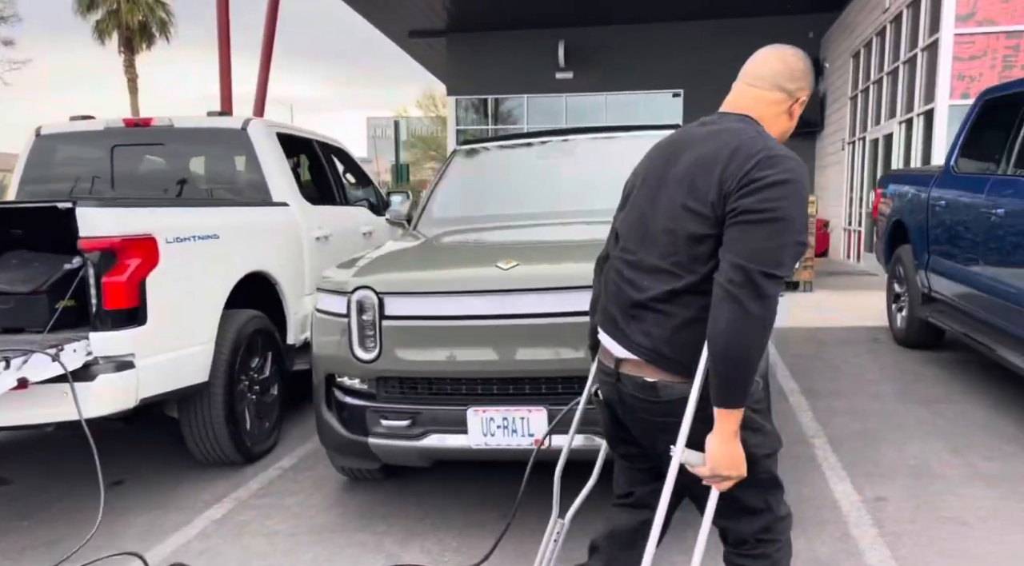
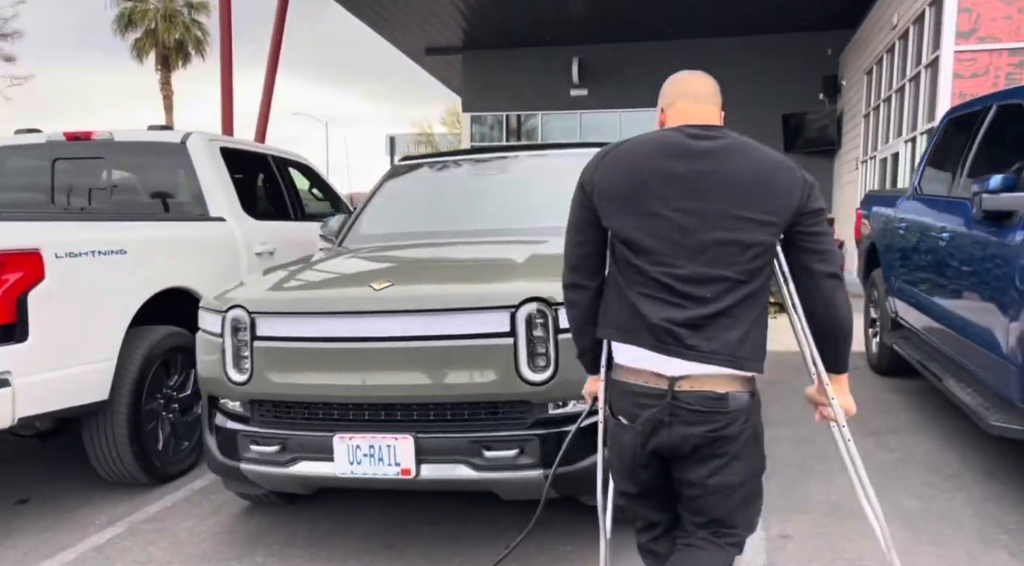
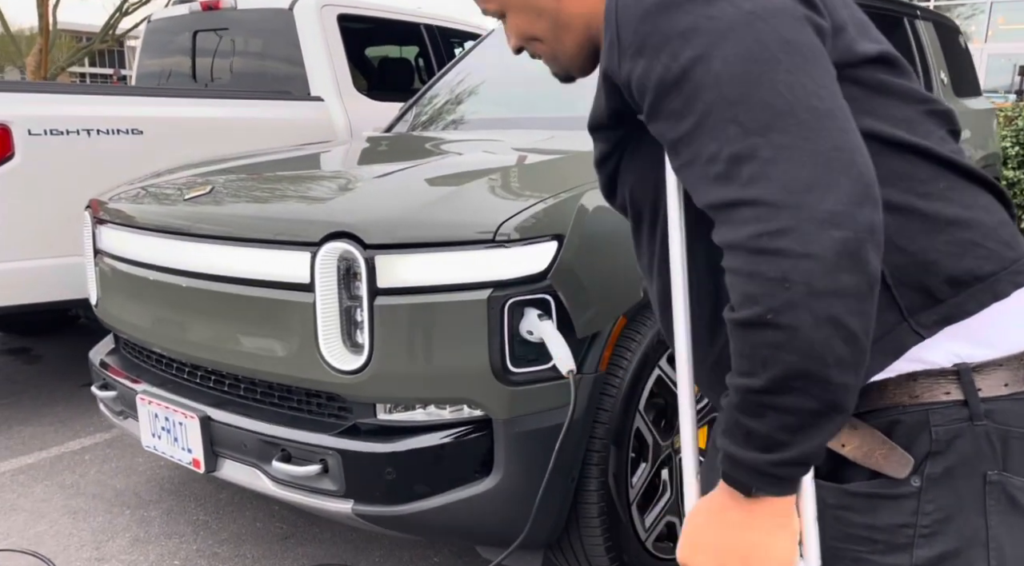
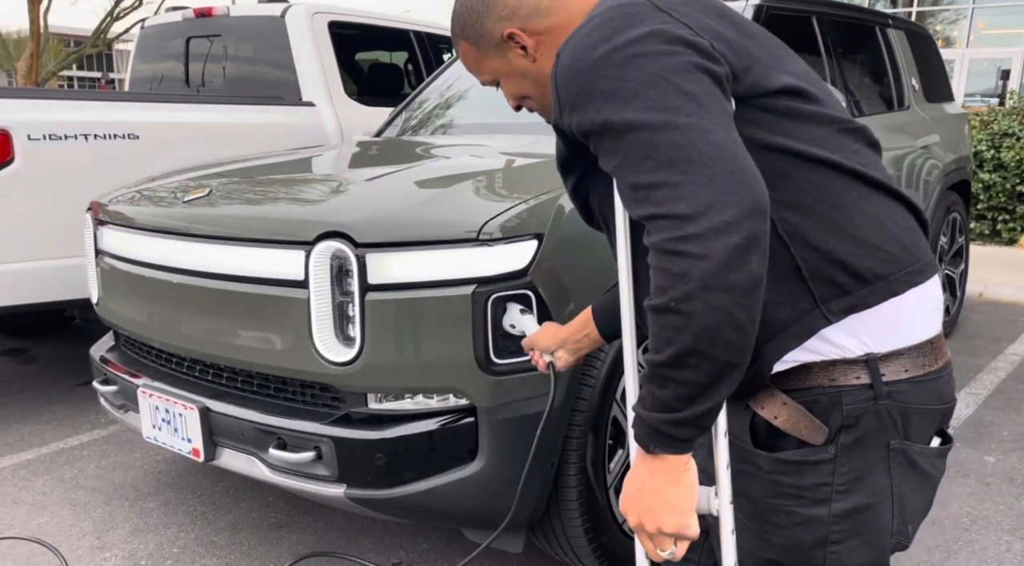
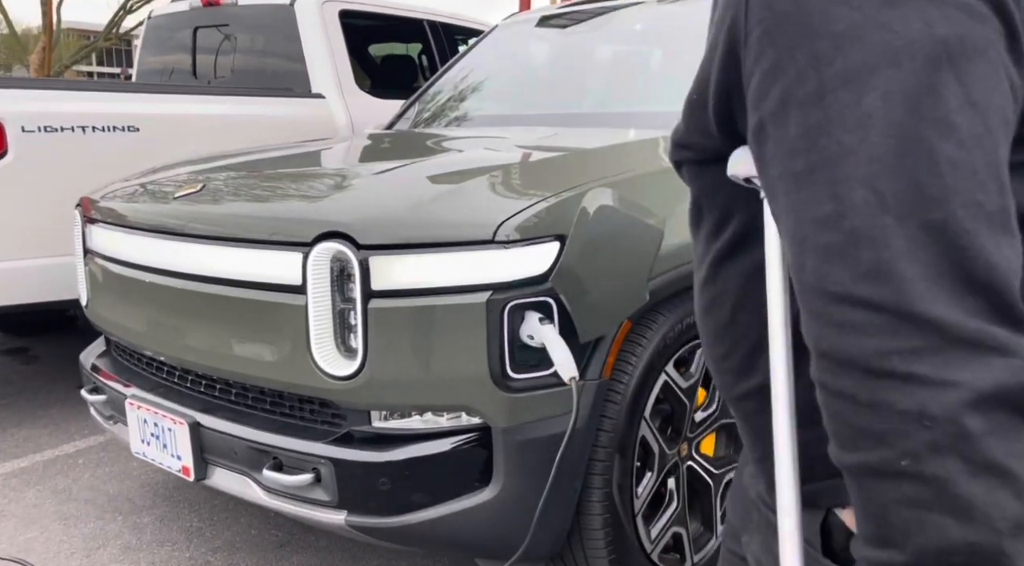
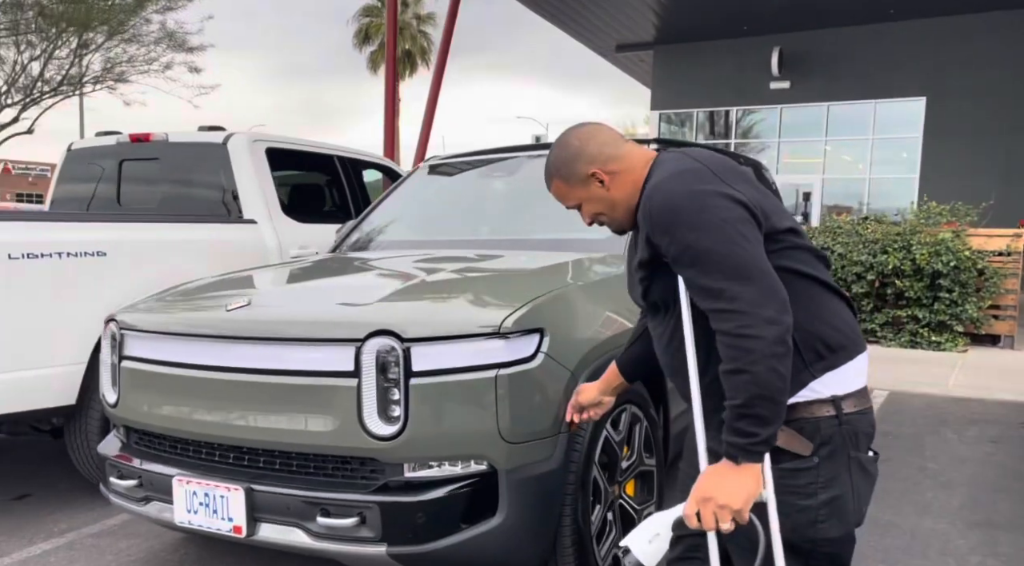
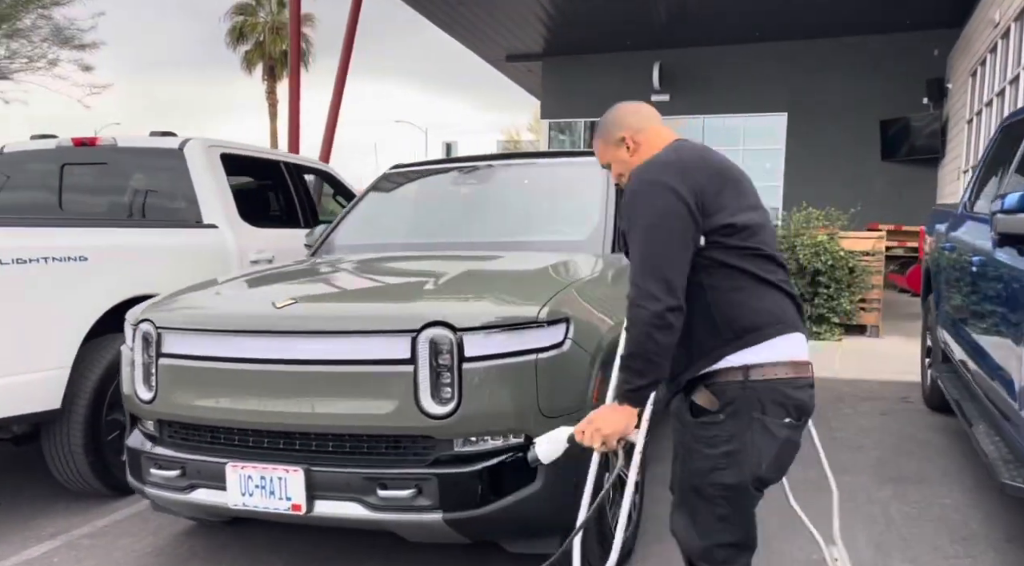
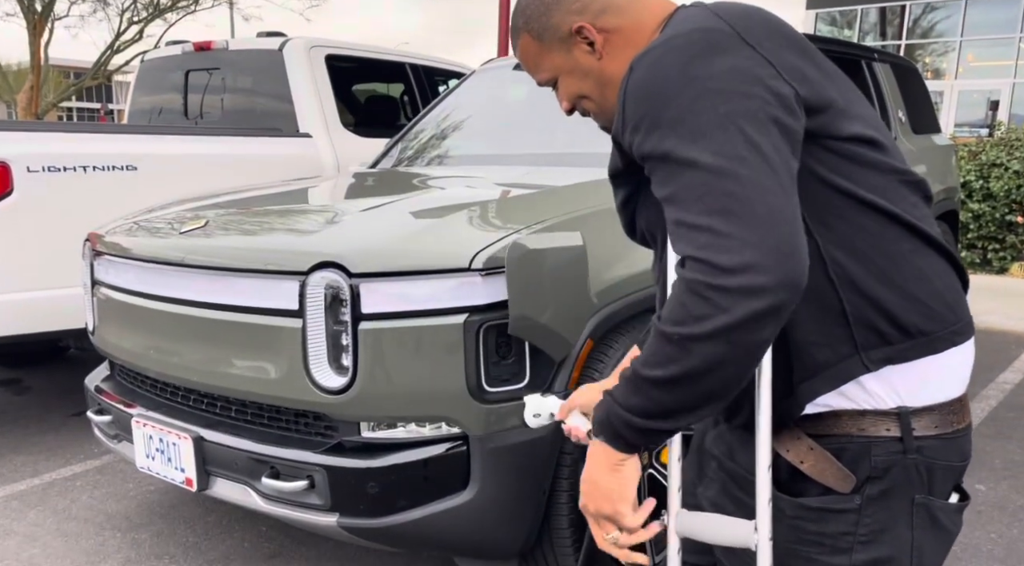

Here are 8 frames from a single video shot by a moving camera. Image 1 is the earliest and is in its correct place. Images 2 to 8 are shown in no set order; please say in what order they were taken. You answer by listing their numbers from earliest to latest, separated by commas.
2, 7, 6, 8, 4, 3, 5
